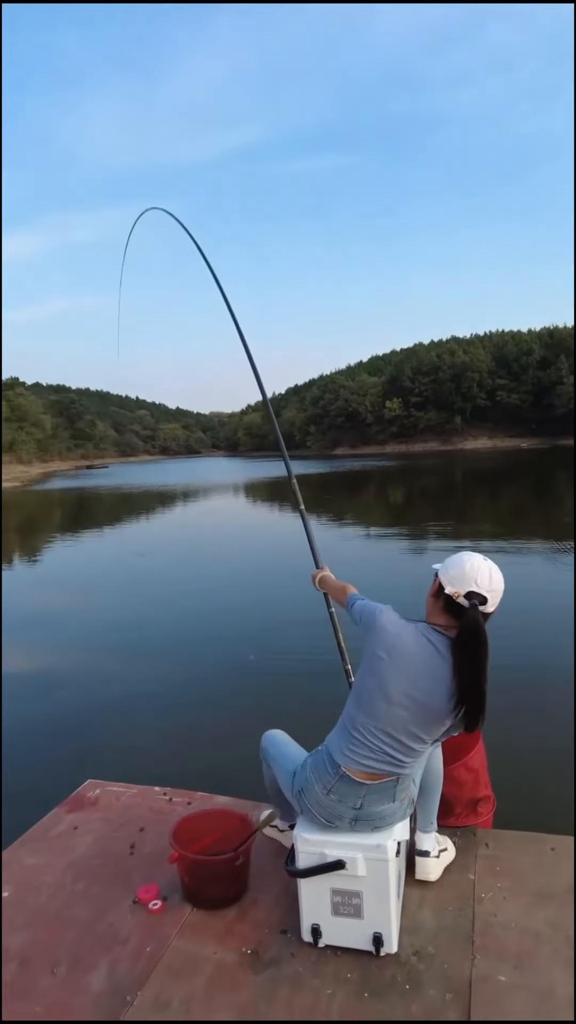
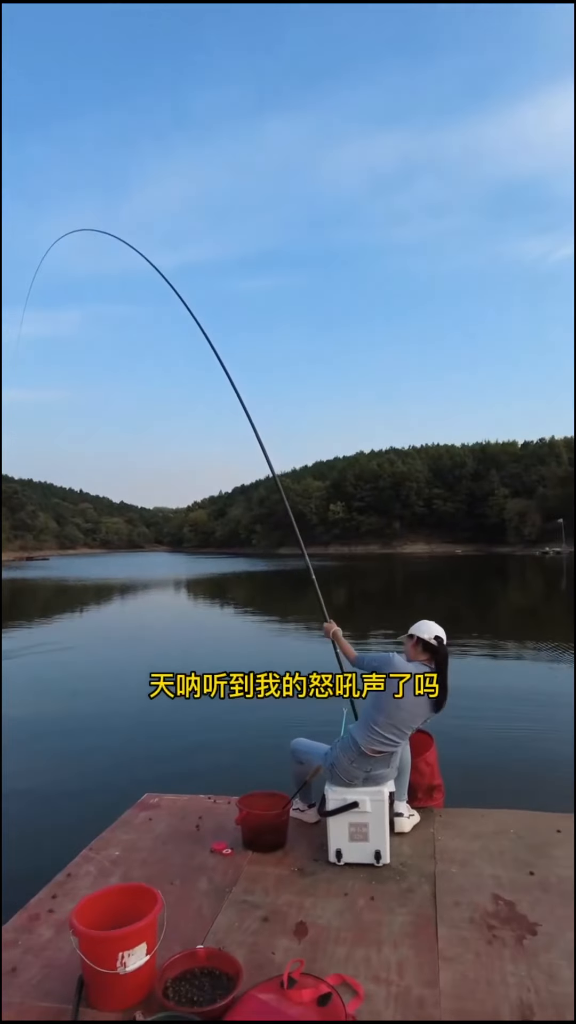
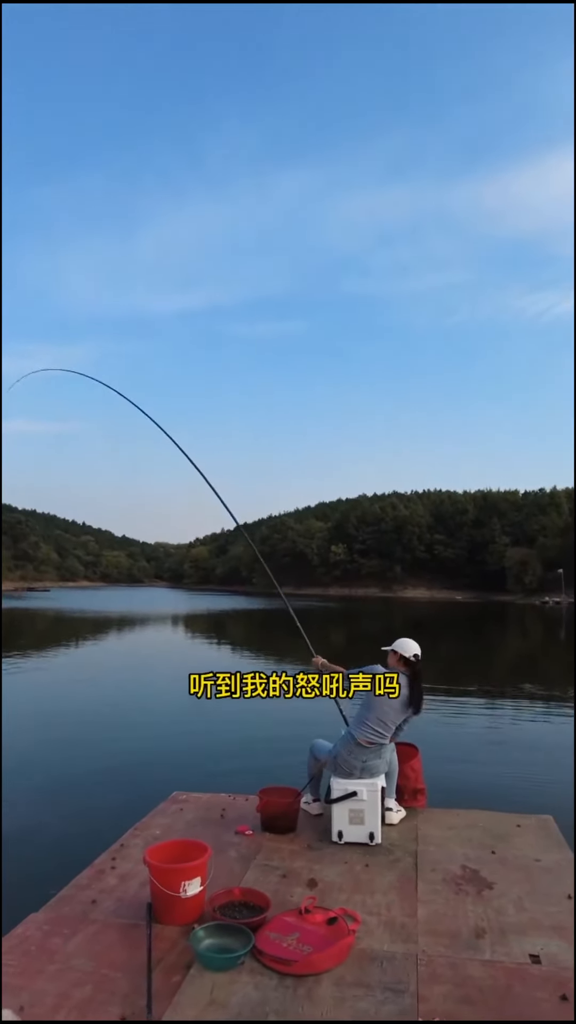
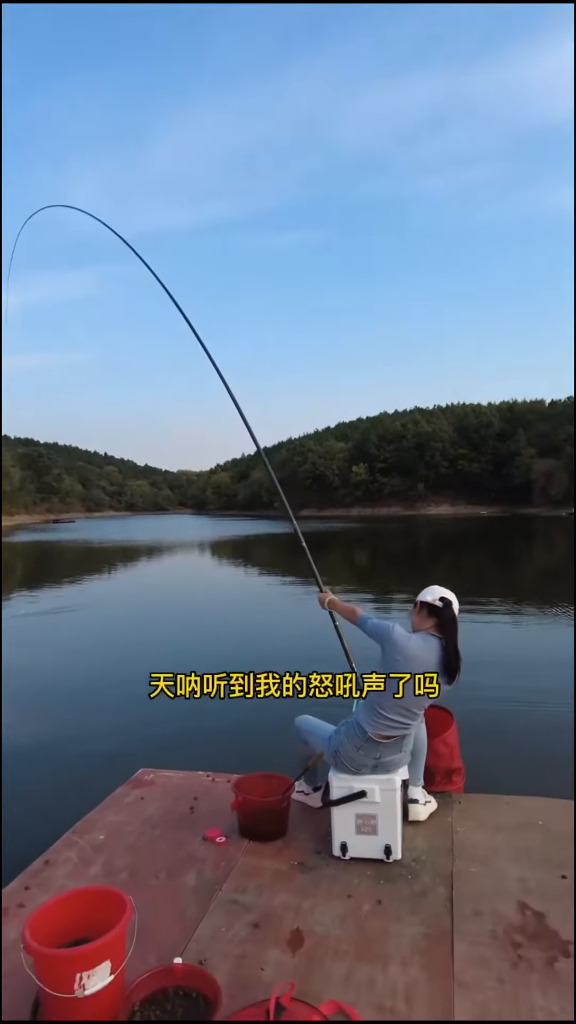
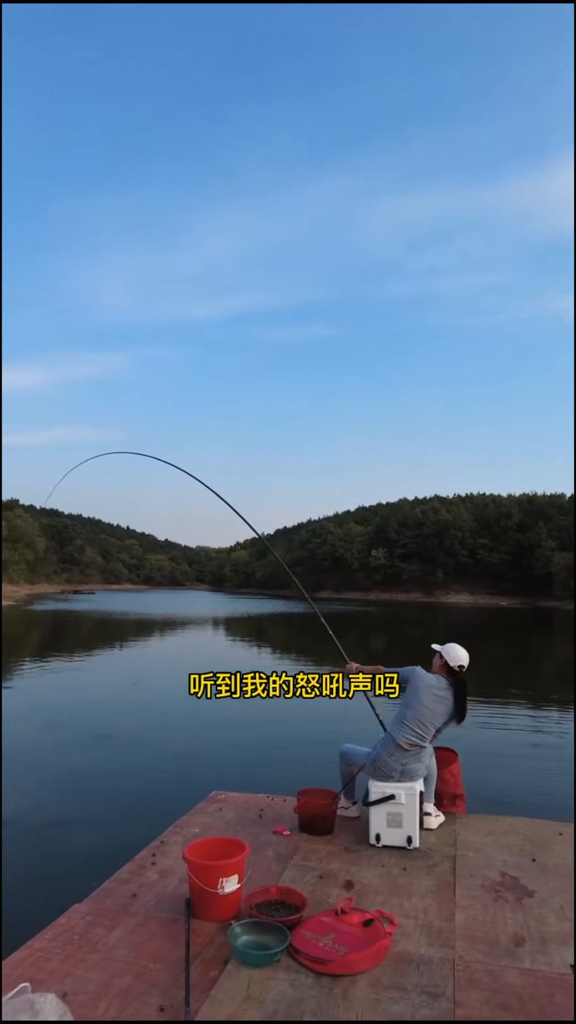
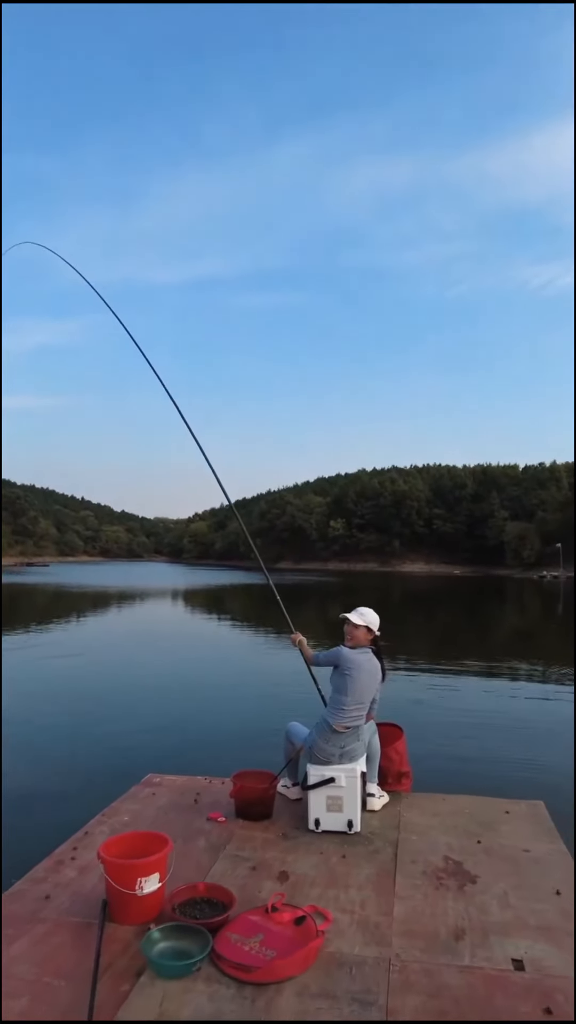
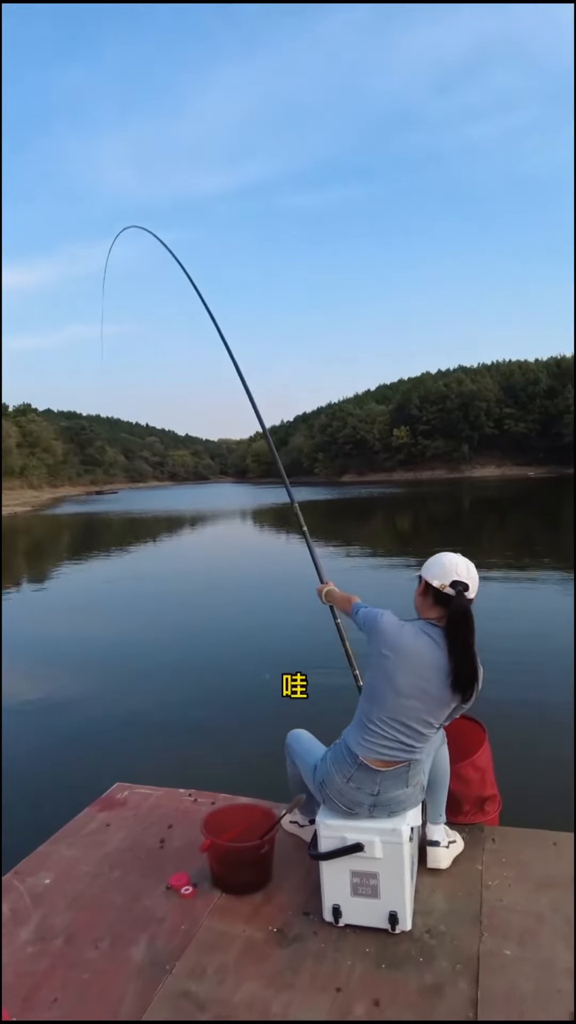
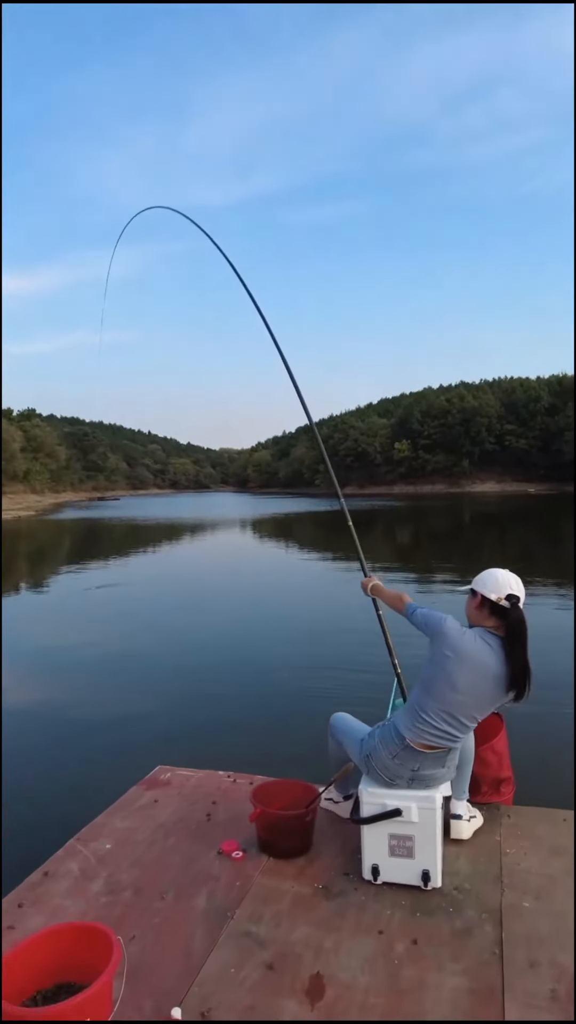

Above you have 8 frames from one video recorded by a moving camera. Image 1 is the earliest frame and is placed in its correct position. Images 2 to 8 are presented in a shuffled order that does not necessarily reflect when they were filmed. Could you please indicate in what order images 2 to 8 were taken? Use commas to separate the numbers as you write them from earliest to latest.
7, 8, 4, 2, 6, 3, 5
